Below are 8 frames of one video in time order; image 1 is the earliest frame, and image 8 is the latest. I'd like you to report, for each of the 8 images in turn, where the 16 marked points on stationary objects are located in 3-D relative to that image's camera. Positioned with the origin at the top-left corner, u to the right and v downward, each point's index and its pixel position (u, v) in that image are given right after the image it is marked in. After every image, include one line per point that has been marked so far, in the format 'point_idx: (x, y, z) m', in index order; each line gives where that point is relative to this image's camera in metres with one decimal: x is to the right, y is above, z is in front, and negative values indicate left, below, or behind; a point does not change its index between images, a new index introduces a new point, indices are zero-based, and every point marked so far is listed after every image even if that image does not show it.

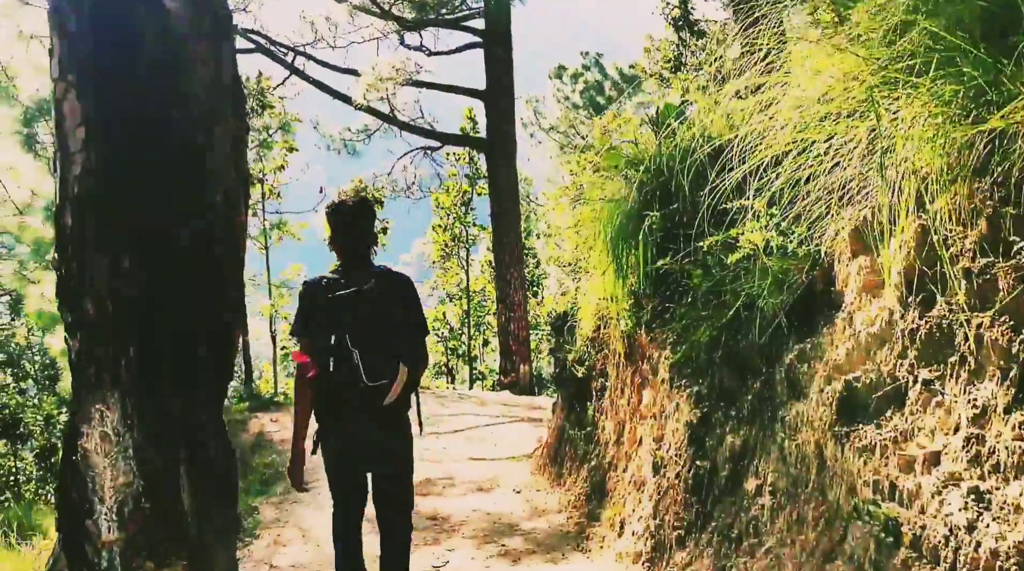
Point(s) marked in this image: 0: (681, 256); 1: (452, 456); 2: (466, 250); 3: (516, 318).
0: (+0.7, +0.1, +4.0) m
1: (-0.5, -1.4, +7.5) m
2: (-0.9, +0.7, +18.9) m
3: (+0.1, -0.5, +14.7) m
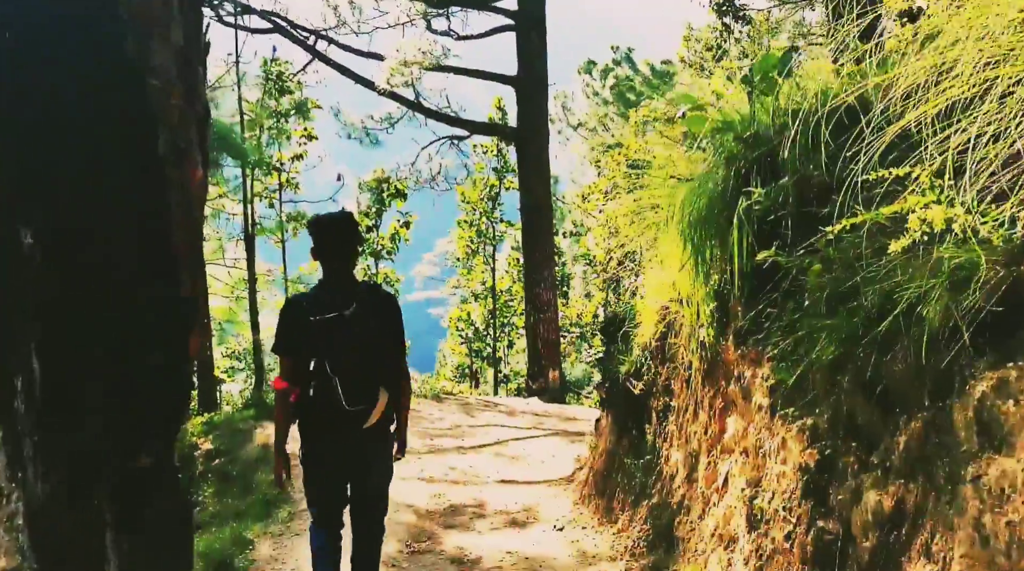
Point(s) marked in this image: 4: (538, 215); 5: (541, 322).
0: (+0.9, +0.1, +3.1) m
1: (-0.2, -1.3, +6.6) m
2: (-0.4, +0.7, +18.0) m
3: (+0.5, -0.5, +13.8) m
4: (+0.4, +1.0, +13.7) m
5: (+0.4, -0.5, +13.9) m
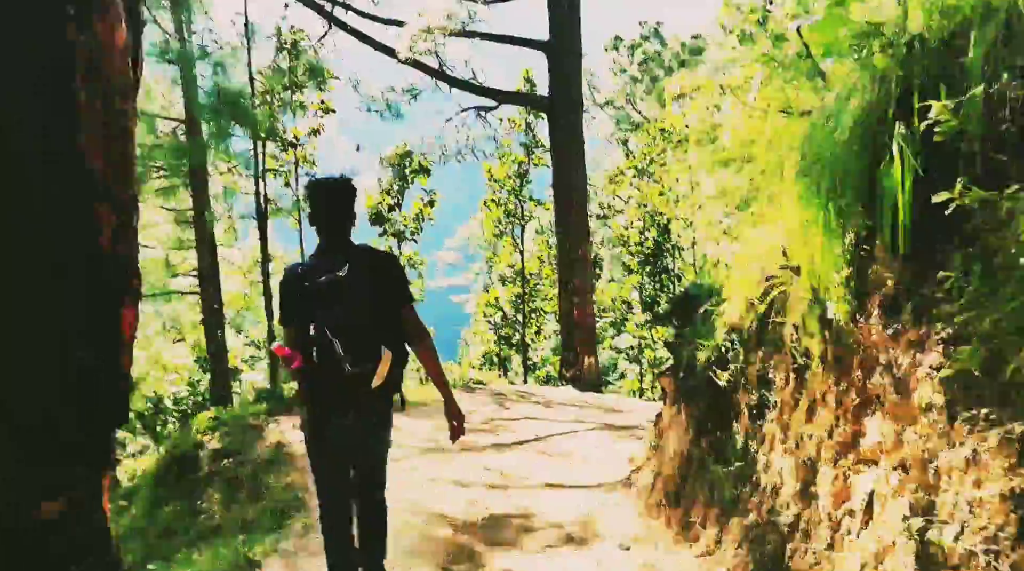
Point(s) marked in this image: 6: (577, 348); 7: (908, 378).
0: (+1.1, +0.2, +2.2) m
1: (+0.1, -1.2, +5.8) m
2: (+0.2, +1.0, +17.2) m
3: (+0.9, -0.2, +13.0) m
4: (+0.8, +1.2, +12.8) m
5: (+0.9, -0.3, +13.0) m
6: (+0.9, -0.8, +13.0) m
7: (+1.0, -0.2, +2.5) m
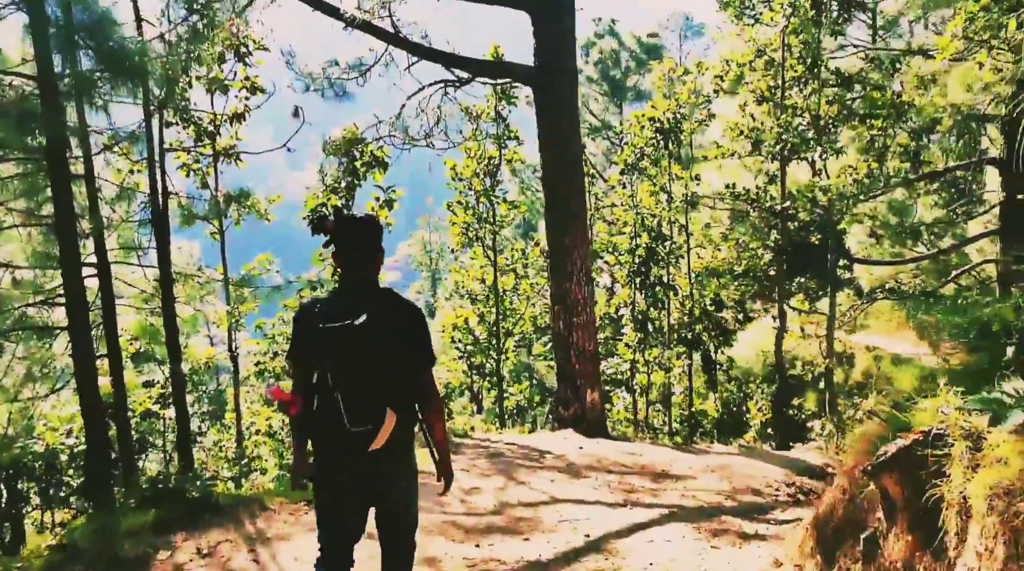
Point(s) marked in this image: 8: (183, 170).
0: (+1.6, +0.3, -0.4) m
1: (+0.4, -1.3, +3.1) m
2: (-0.3, +0.8, +14.5) m
3: (+0.7, -0.4, +10.3) m
4: (+0.6, +1.1, +10.2) m
5: (+0.7, -0.5, +10.4) m
6: (+0.7, -1.0, +10.4) m
7: (+1.5, -0.2, -0.1) m
8: (-3.8, +1.3, +10.9) m
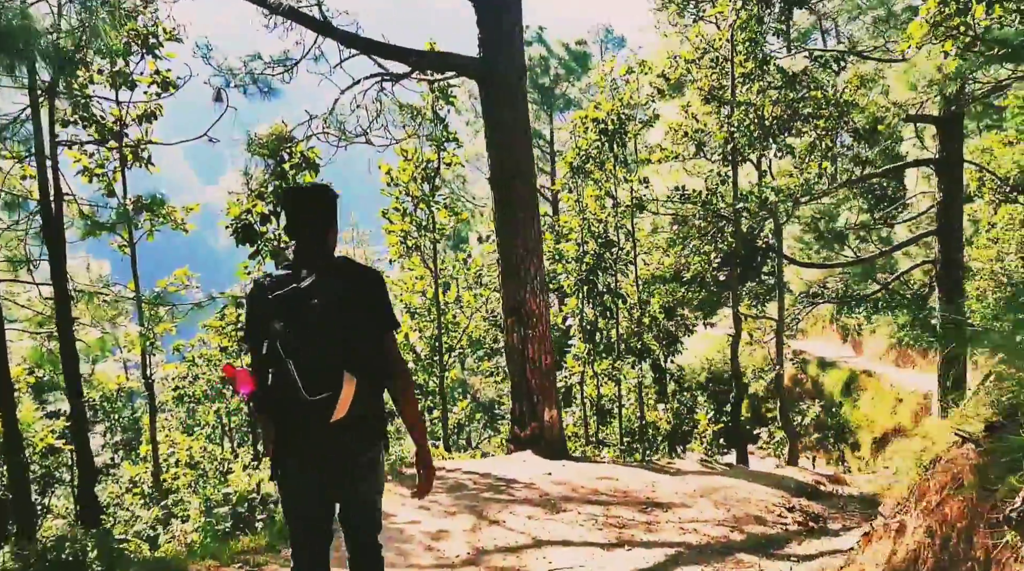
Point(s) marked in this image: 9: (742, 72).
0: (+1.9, +0.4, -1.1) m
1: (+0.5, -1.2, +2.2) m
2: (-1.2, +0.6, +13.6) m
3: (+0.2, -0.5, +9.5) m
4: (0.0, +1.0, +9.4) m
5: (+0.2, -0.6, +9.5) m
6: (+0.2, -1.1, +9.6) m
7: (+1.9, -0.1, -0.8) m
8: (-4.4, +1.1, +9.7) m
9: (+3.5, +3.3, +14.5) m
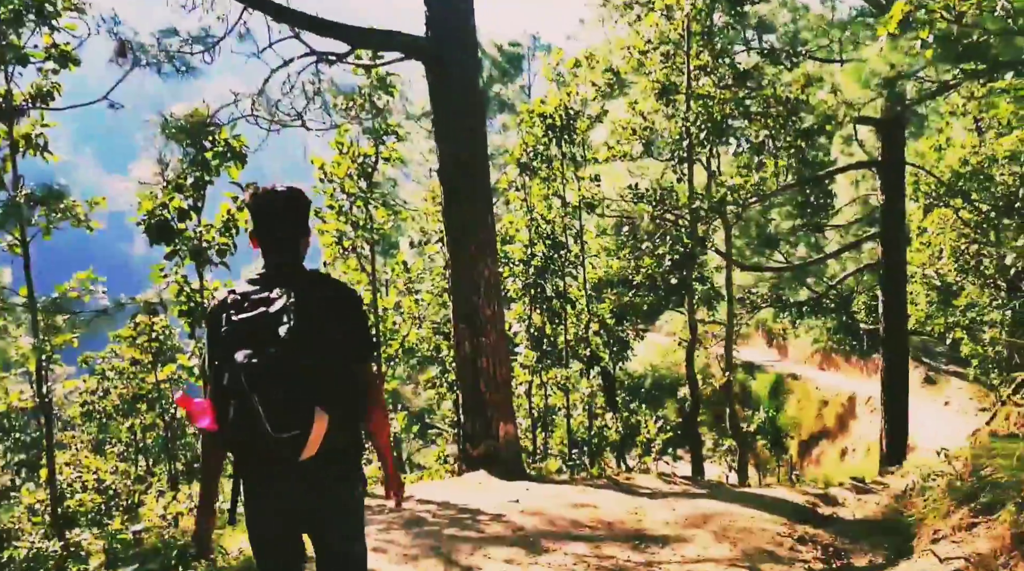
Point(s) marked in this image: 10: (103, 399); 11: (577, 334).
0: (+2.3, +0.4, -1.8) m
1: (+0.6, -1.2, +1.4) m
2: (-2.0, +0.5, +12.6) m
3: (-0.2, -0.5, +8.6) m
4: (-0.4, +0.9, +8.5) m
5: (-0.3, -0.6, +8.6) m
6: (-0.2, -1.2, +8.7) m
7: (+2.2, -0.1, -1.6) m
8: (-4.8, +1.1, +8.5) m
9: (+2.7, +3.2, +13.8) m
10: (-8.6, -2.4, +19.9) m
11: (+1.0, -0.7, +14.5) m
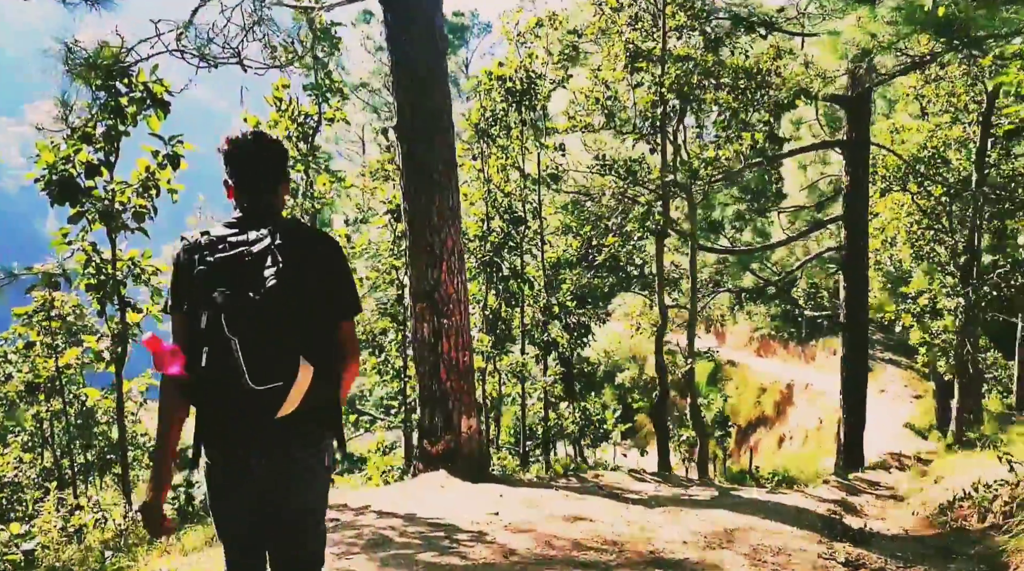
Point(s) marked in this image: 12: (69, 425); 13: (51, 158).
0: (+2.8, +0.4, -2.7) m
1: (+0.8, -1.1, +0.4) m
2: (-2.5, +0.8, +11.4) m
3: (-0.5, -0.3, +7.5) m
4: (-0.6, +1.1, +7.4) m
5: (-0.5, -0.4, +7.6) m
6: (-0.5, -1.0, +7.6) m
7: (+2.7, -0.1, -2.5) m
8: (-5.1, +1.3, +7.1) m
9: (+2.1, +3.5, +12.9) m
10: (-9.6, -1.9, +18.3) m
11: (+0.3, -0.5, +13.4) m
12: (-8.4, -2.7, +18.2) m
13: (-3.2, +0.9, +6.7) m
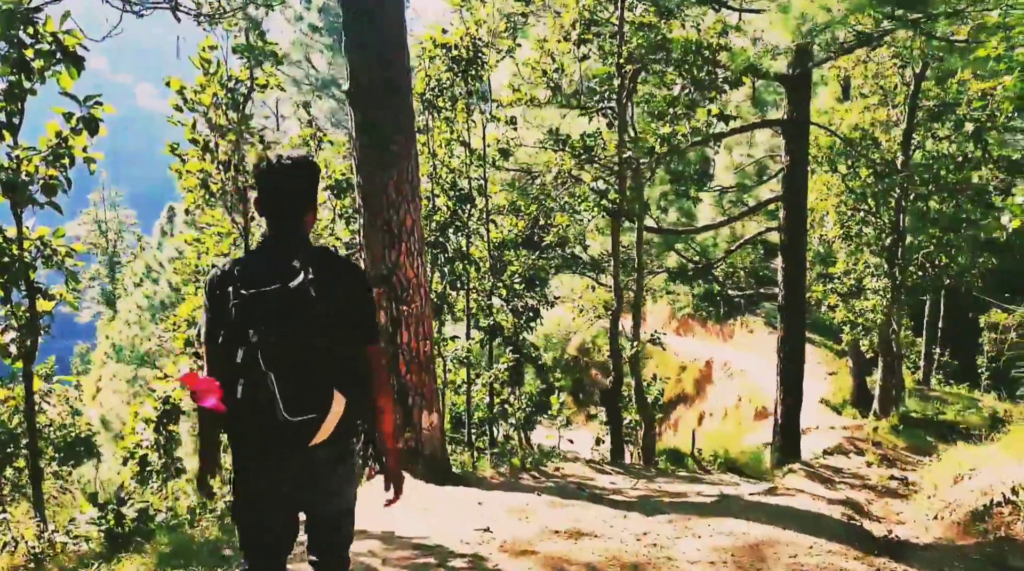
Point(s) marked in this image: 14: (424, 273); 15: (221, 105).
0: (+3.4, +0.4, -3.1) m
1: (+1.2, -1.2, -0.2) m
2: (-3.1, +1.0, +10.4) m
3: (-0.7, -0.2, +6.8) m
4: (-0.9, +1.3, +6.6) m
5: (-0.8, -0.2, +6.8) m
6: (-0.7, -0.8, +6.9) m
7: (+3.3, -0.1, -2.9) m
8: (-5.2, +1.4, +5.9) m
9: (+1.3, +3.7, +12.3) m
10: (-10.8, -1.6, +16.7) m
11: (-0.5, -0.2, +12.8) m
12: (-9.6, -2.3, +16.7) m
13: (-3.4, +1.0, +5.7) m
14: (-0.6, +0.1, +6.9) m
15: (-2.9, +1.8, +9.4) m
